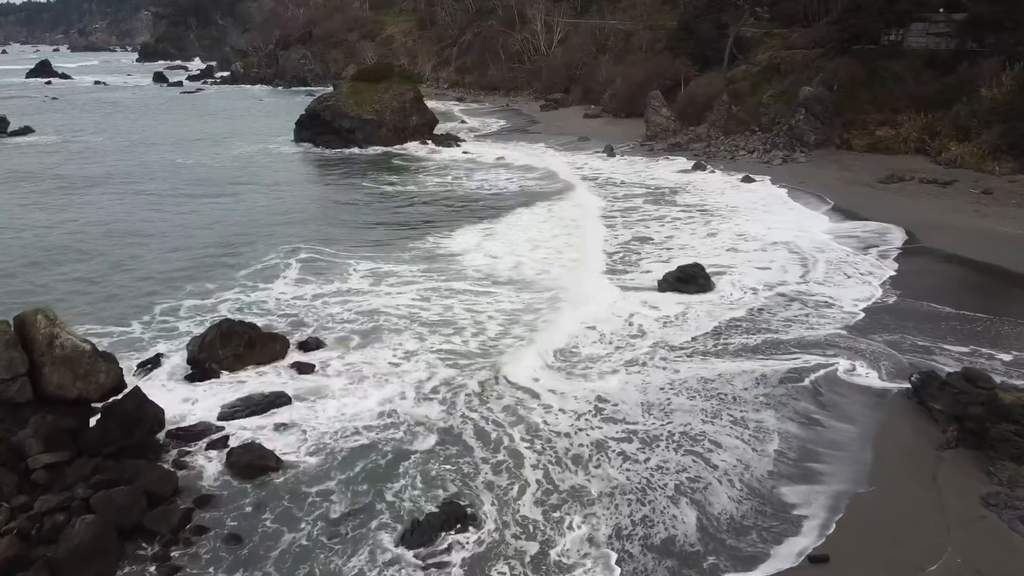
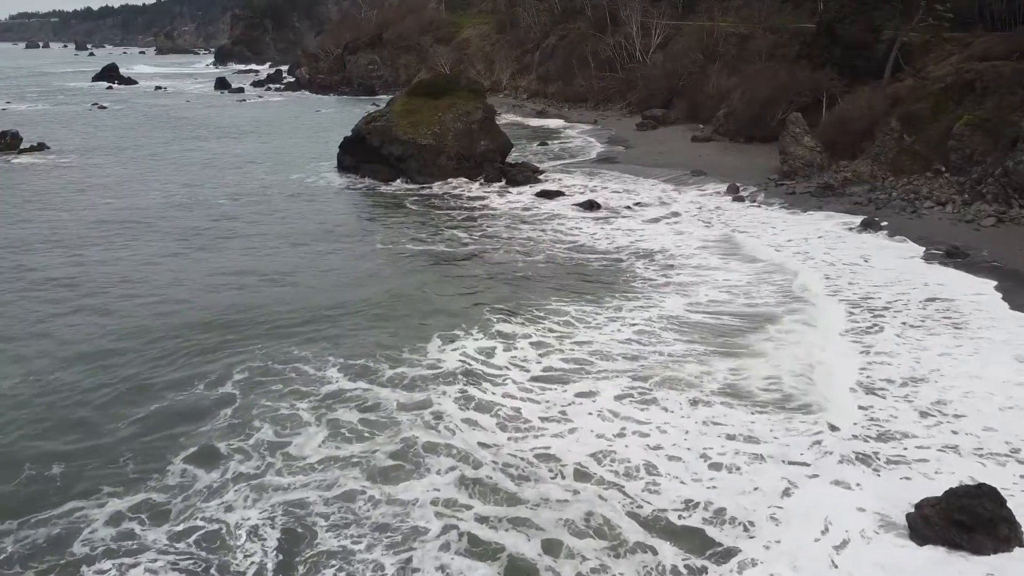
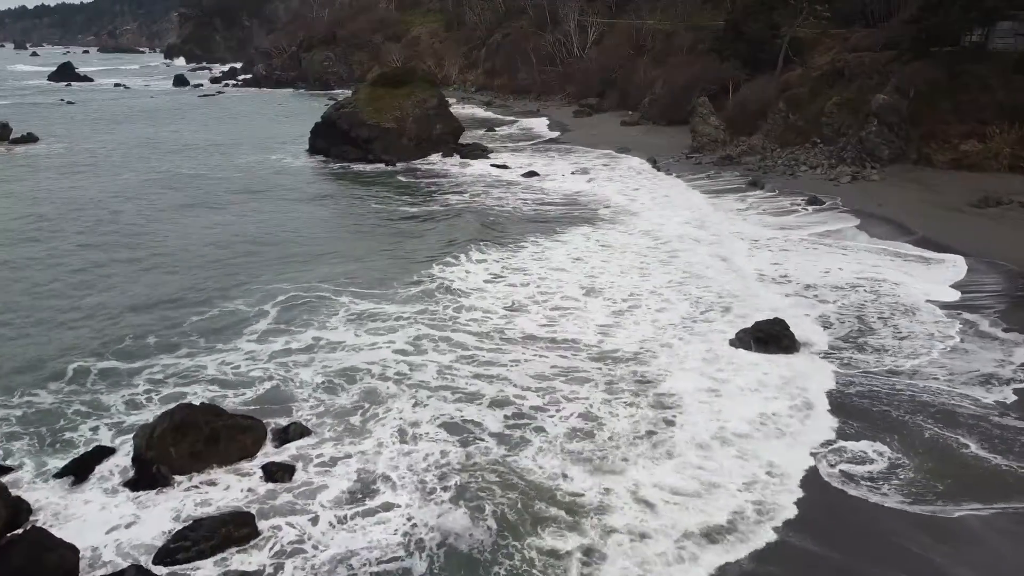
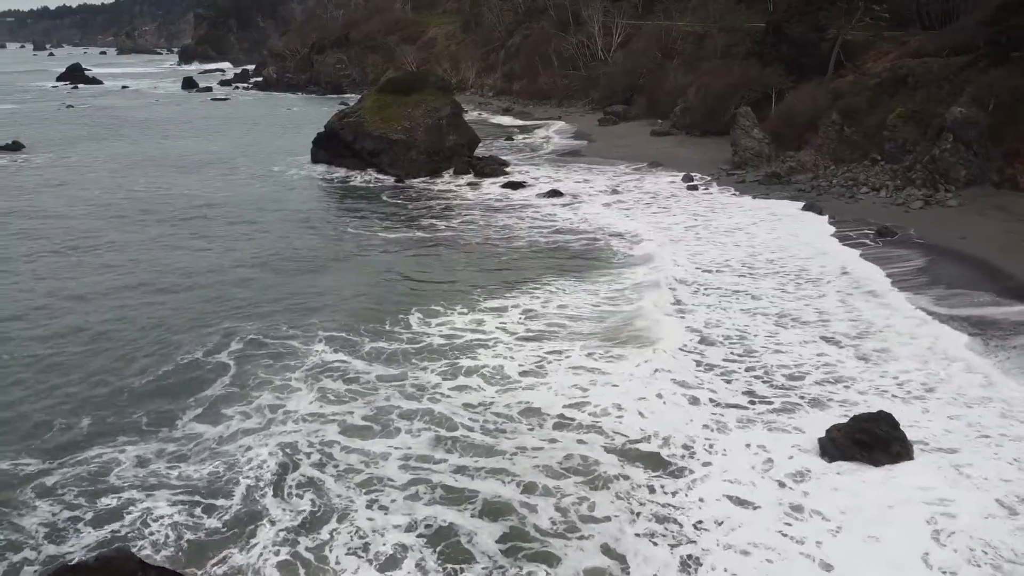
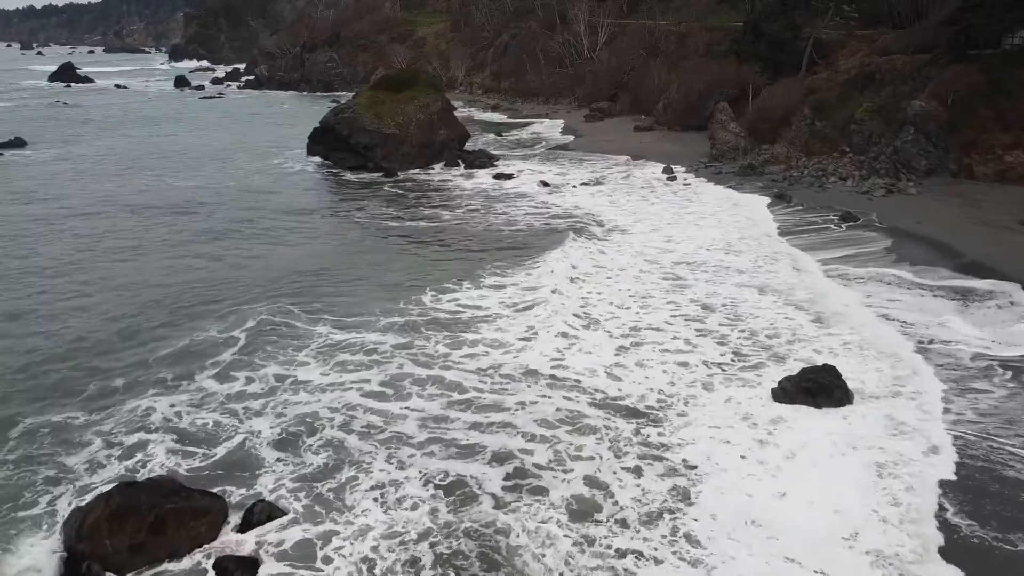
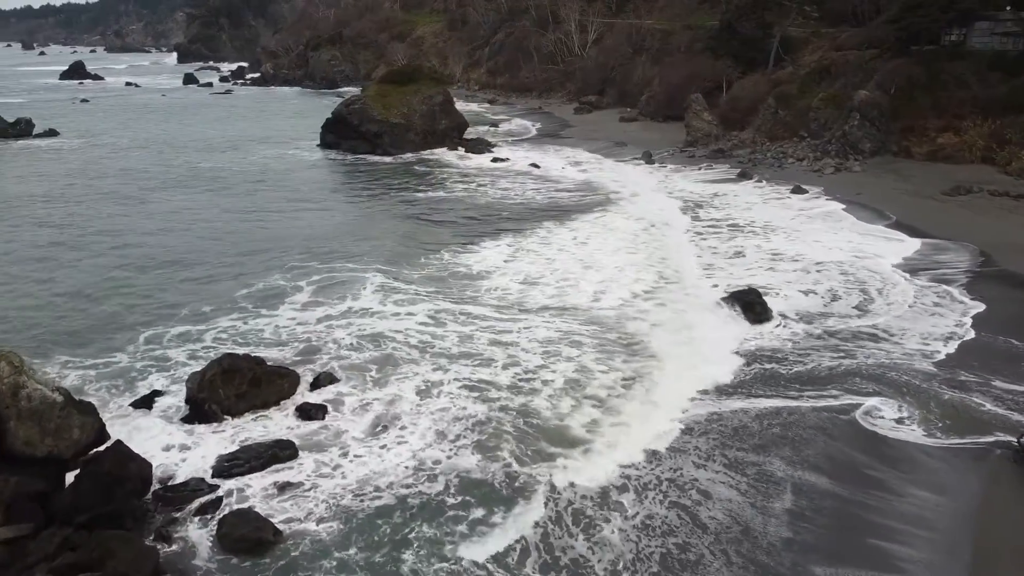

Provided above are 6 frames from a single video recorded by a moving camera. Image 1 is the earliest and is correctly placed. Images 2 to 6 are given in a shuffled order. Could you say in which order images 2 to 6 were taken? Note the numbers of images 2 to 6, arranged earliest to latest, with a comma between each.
6, 3, 5, 4, 2
